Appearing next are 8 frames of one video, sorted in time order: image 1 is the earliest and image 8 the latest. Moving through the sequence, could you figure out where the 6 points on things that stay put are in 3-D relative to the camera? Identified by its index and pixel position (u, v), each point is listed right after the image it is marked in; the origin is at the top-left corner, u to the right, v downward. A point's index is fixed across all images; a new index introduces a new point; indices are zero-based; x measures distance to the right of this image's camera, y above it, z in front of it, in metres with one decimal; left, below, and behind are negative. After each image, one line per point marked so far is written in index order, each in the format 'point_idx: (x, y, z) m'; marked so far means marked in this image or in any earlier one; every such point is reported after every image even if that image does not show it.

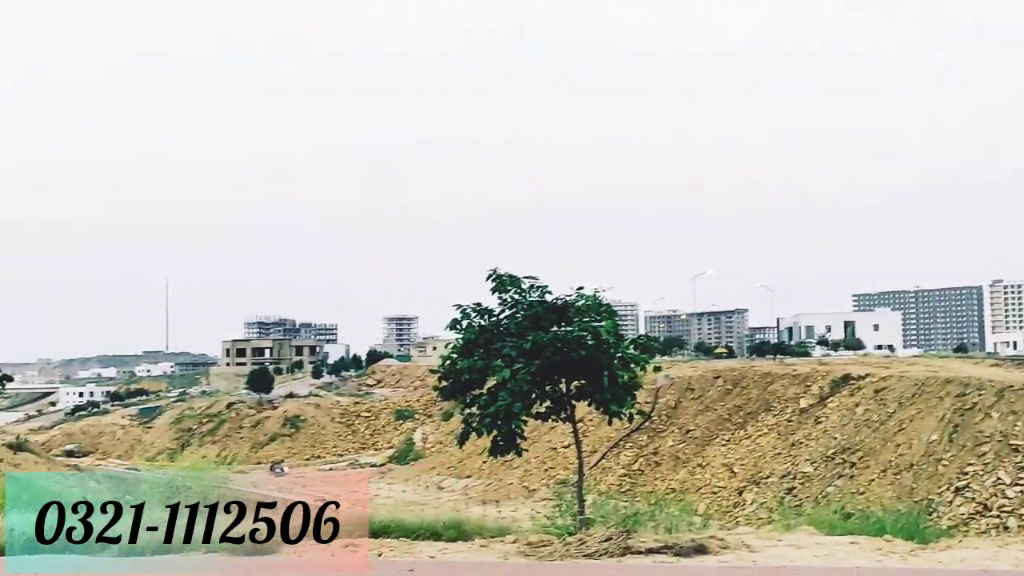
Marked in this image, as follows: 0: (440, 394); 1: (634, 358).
0: (-1.0, -1.5, +14.8) m
1: (+1.7, -1.0, +14.2) m
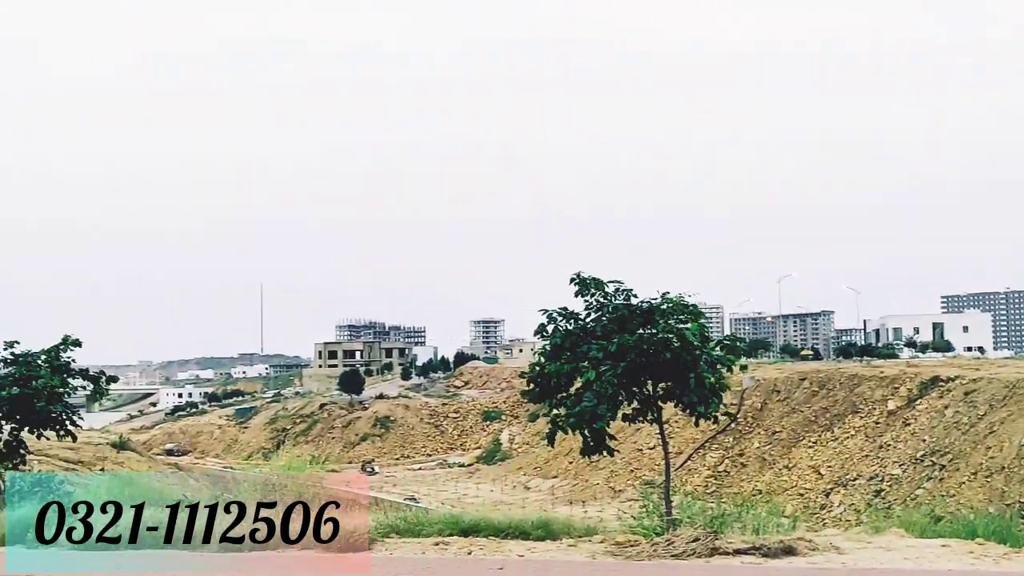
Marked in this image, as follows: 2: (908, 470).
0: (+0.3, -1.6, +15.0) m
1: (+2.9, -1.0, +14.2) m
2: (+7.4, -3.3, +18.8) m
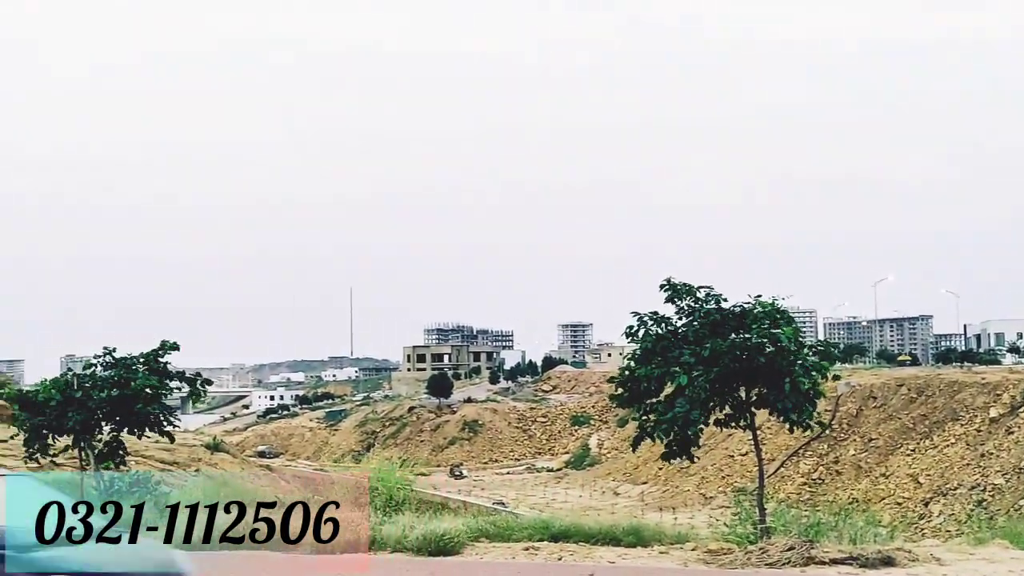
0: (+1.5, -1.6, +14.9) m
1: (+4.1, -1.0, +13.9) m
2: (+8.8, -3.4, +18.2) m
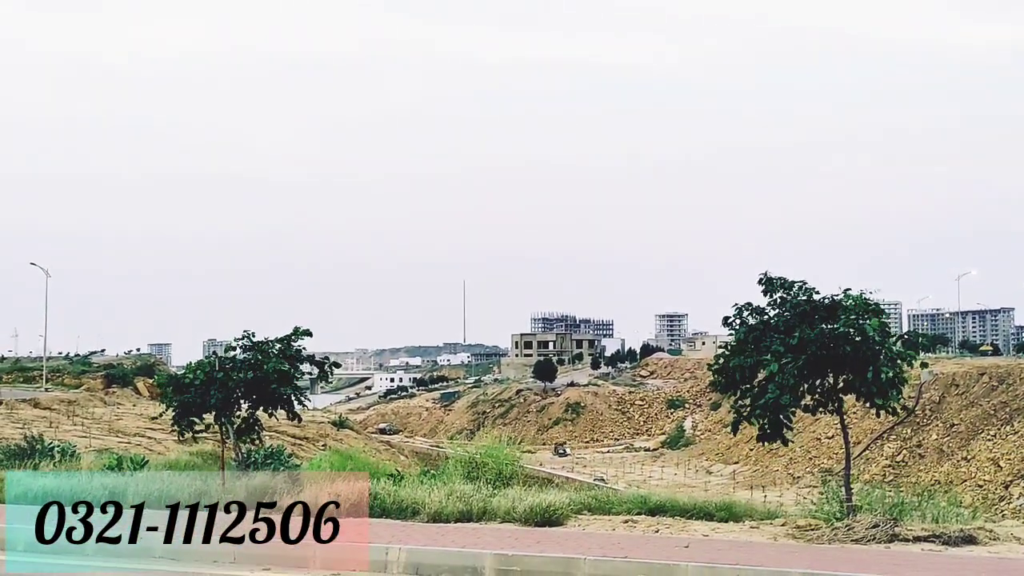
0: (+3.1, -1.5, +15.9) m
1: (+5.6, -1.0, +14.8) m
2: (+10.6, -3.3, +18.8) m
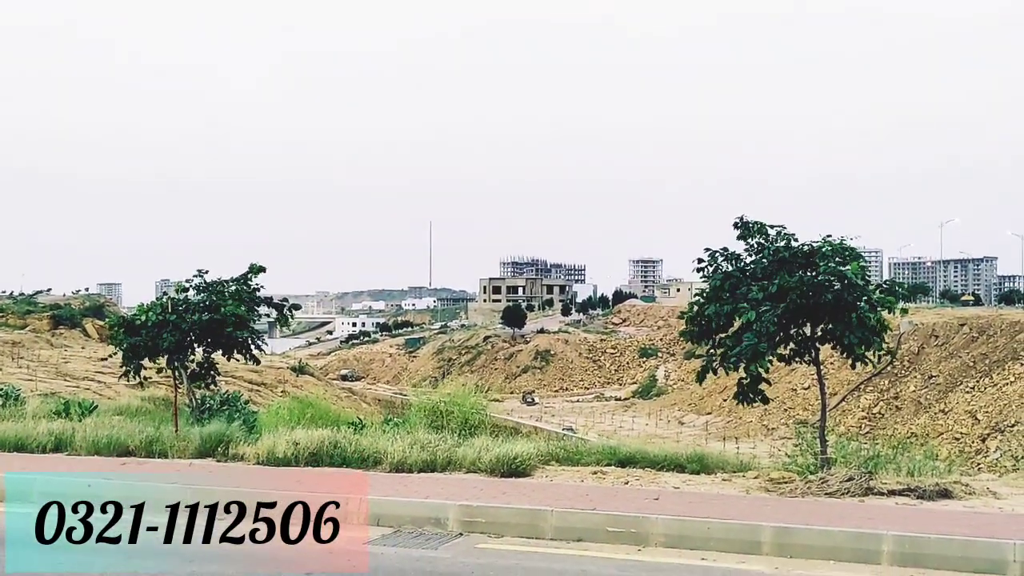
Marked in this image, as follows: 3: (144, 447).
0: (+2.6, -0.7, +15.4) m
1: (+5.1, -0.2, +14.3) m
2: (+10.0, -2.4, +18.6) m
3: (-5.3, -2.3, +14.9) m
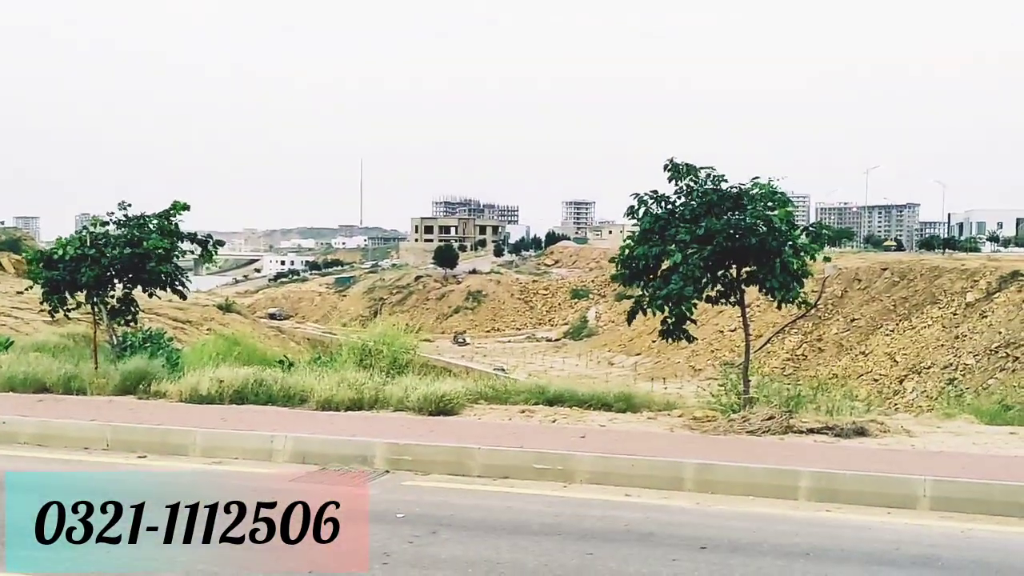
0: (+1.6, +0.2, +15.5) m
1: (+4.2, +0.6, +14.6) m
2: (+8.7, -1.5, +19.2) m
3: (-6.3, -1.4, +14.6) m
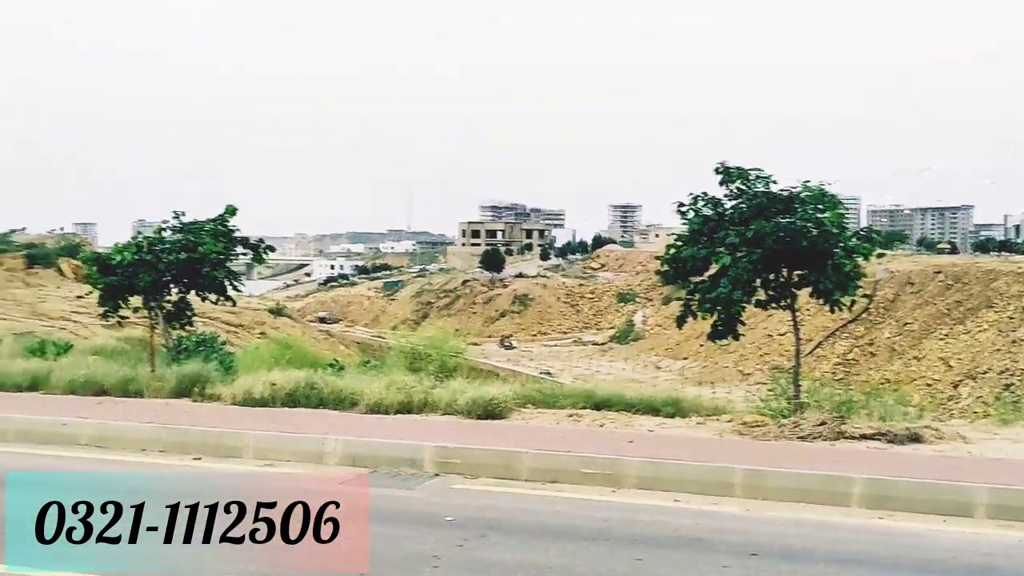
0: (+2.3, +0.1, +15.4) m
1: (+4.8, +0.5, +14.4) m
2: (+9.6, -1.6, +18.8) m
3: (-5.7, -1.4, +14.9) m
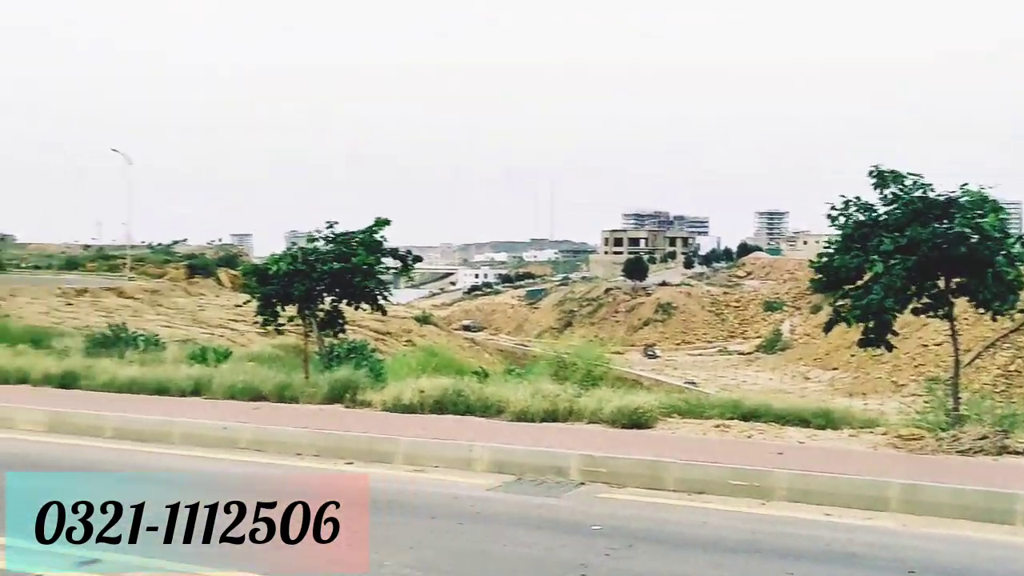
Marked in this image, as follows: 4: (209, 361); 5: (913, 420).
0: (+4.4, 0.0, +15.1) m
1: (+6.8, +0.4, +13.8) m
2: (+12.0, -1.7, +17.7) m
3: (-3.6, -1.6, +15.4) m
4: (-5.0, -1.2, +16.8) m
5: (+5.8, -1.9, +14.9) m
